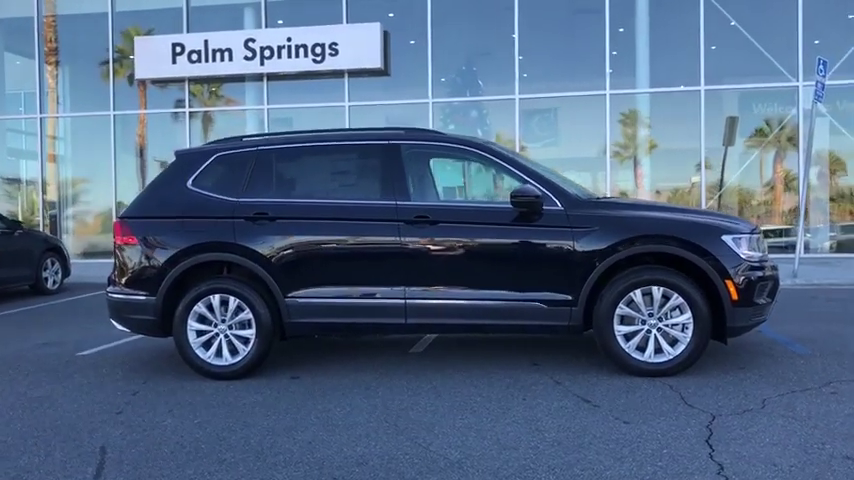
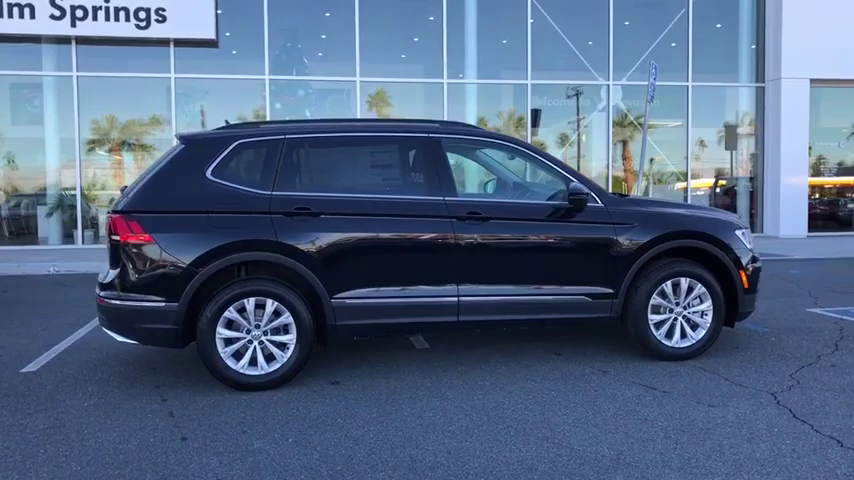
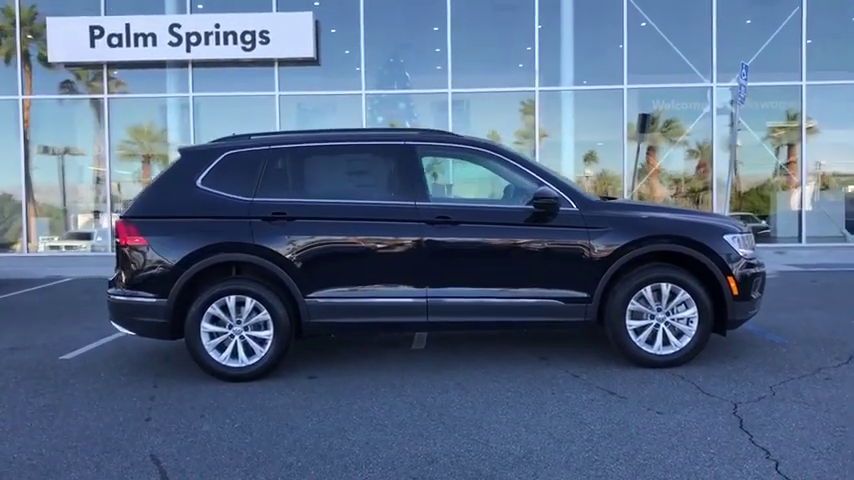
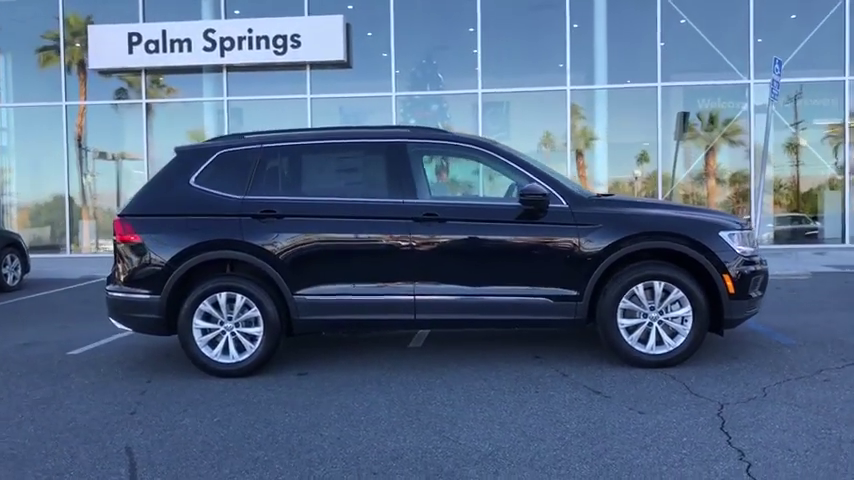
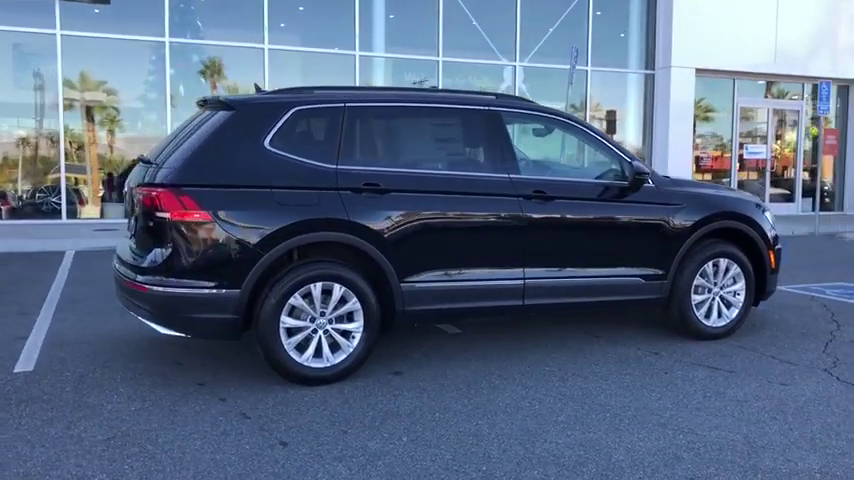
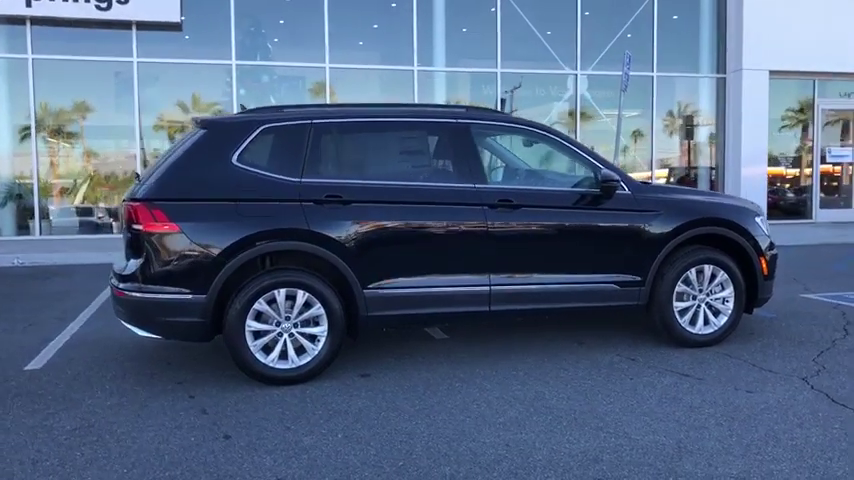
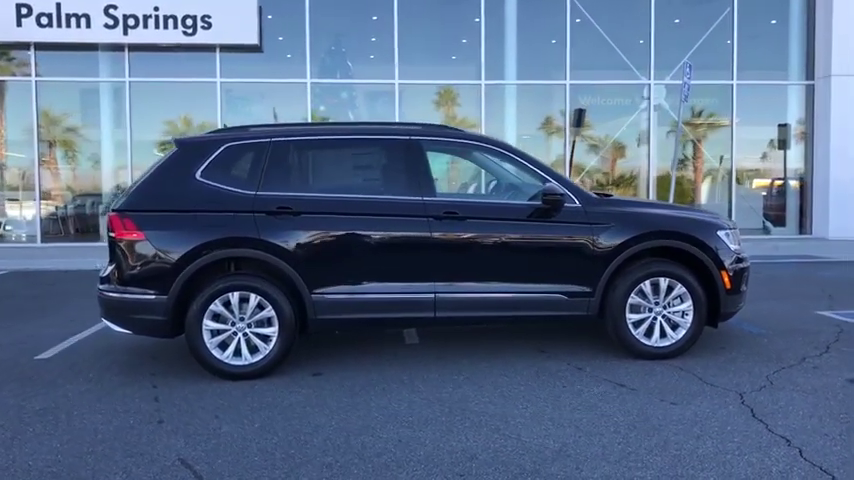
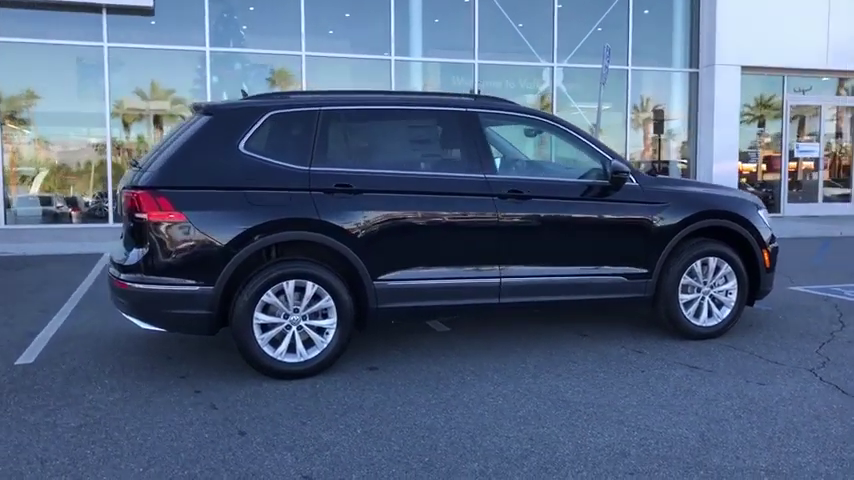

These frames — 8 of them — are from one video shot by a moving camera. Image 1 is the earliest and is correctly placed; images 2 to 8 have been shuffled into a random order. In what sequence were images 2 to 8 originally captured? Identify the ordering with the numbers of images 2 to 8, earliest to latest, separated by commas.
4, 3, 7, 2, 6, 8, 5
